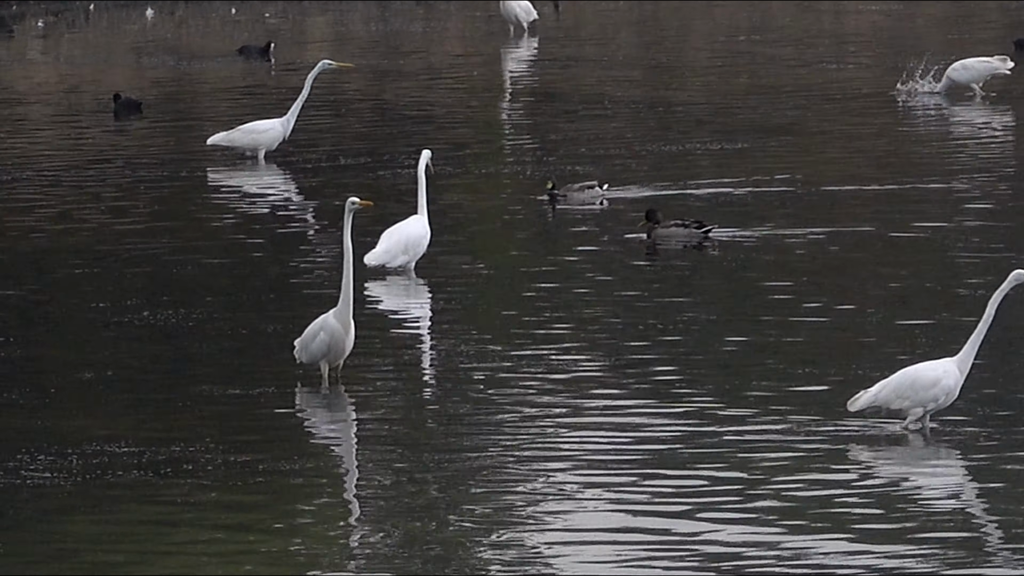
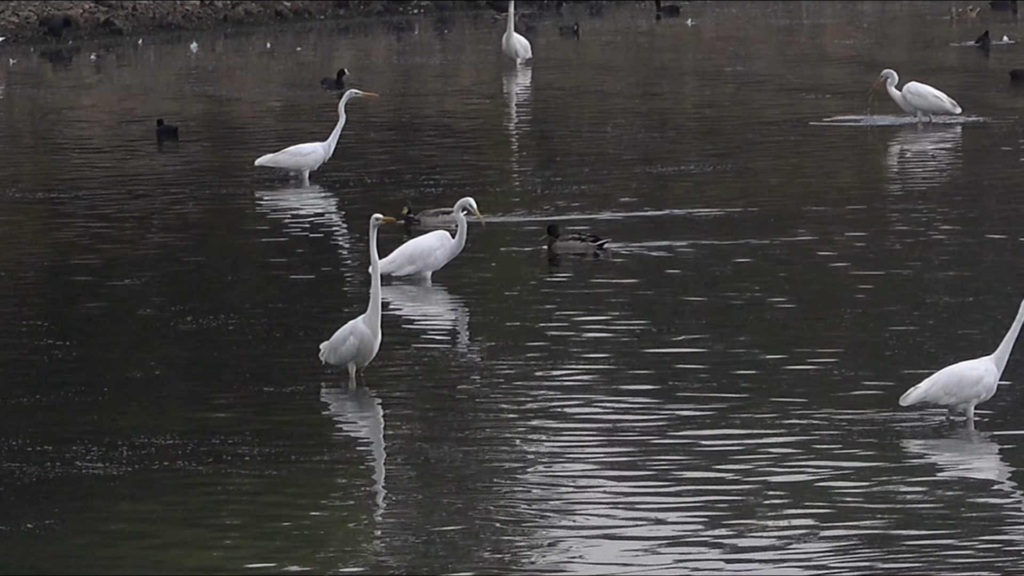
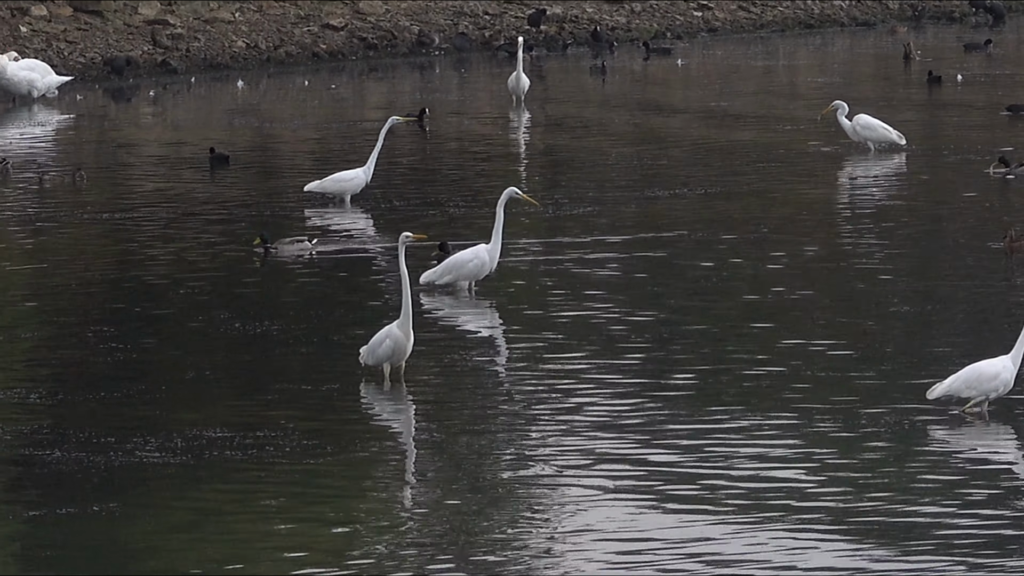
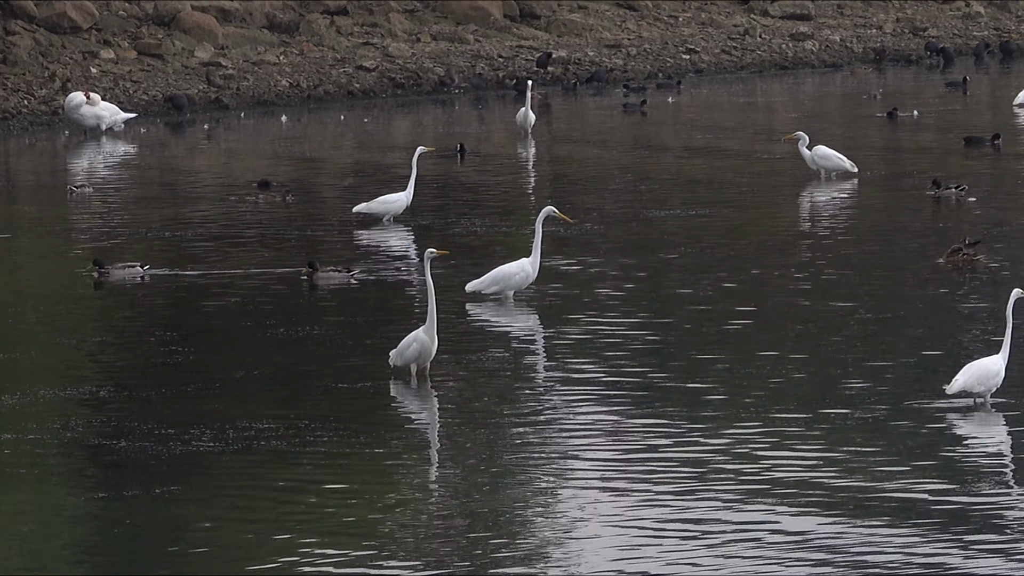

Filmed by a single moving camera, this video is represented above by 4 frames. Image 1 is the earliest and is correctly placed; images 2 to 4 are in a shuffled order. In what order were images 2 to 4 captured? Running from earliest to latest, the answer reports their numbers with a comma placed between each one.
2, 3, 4
